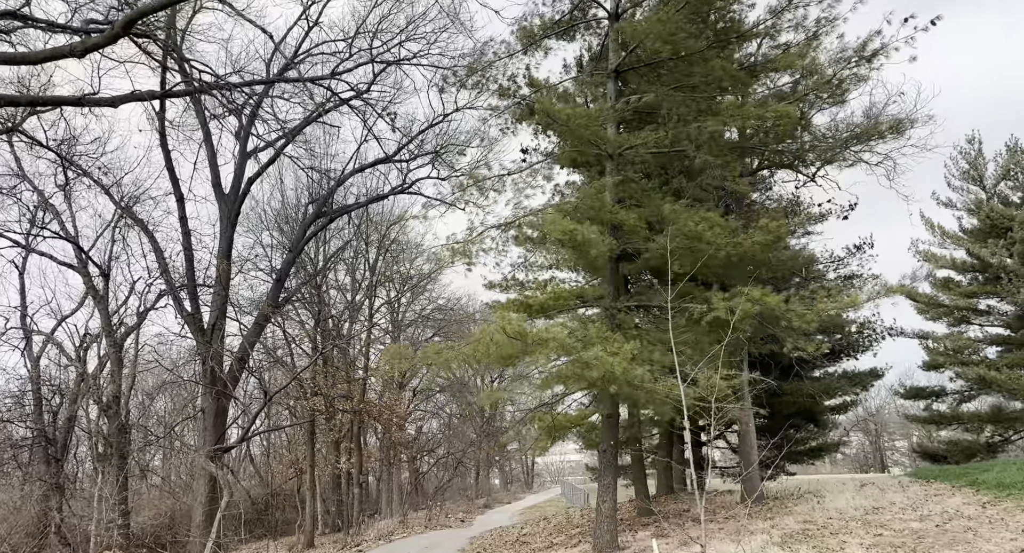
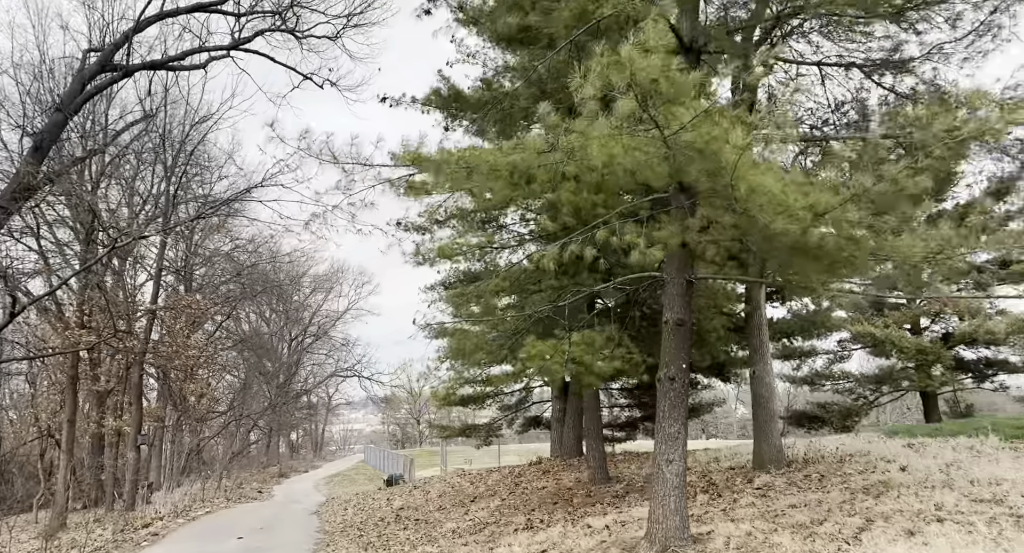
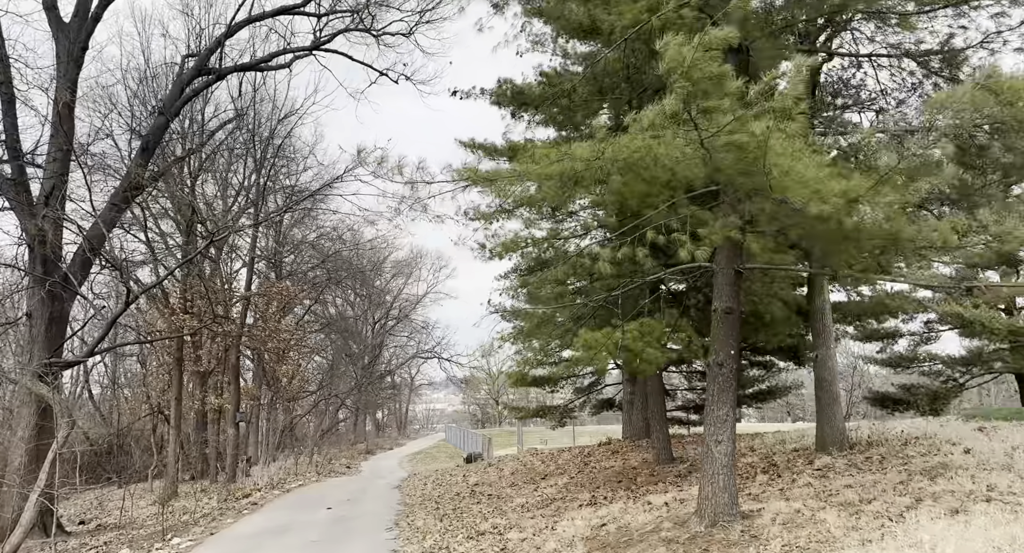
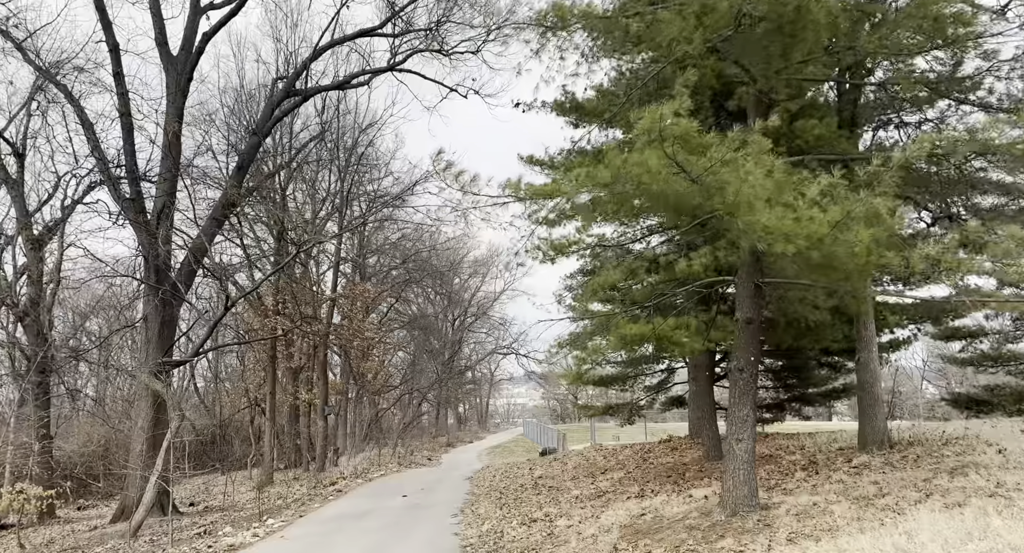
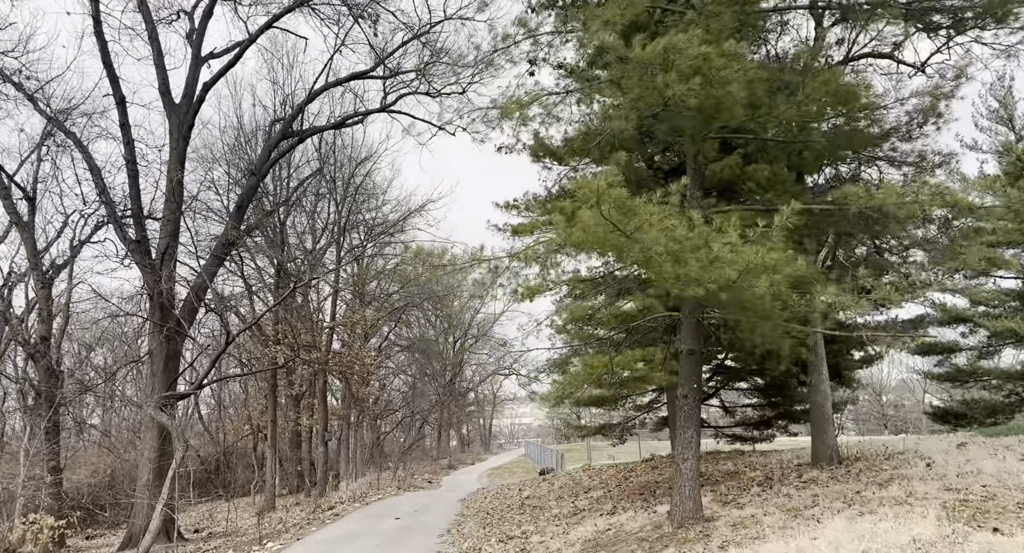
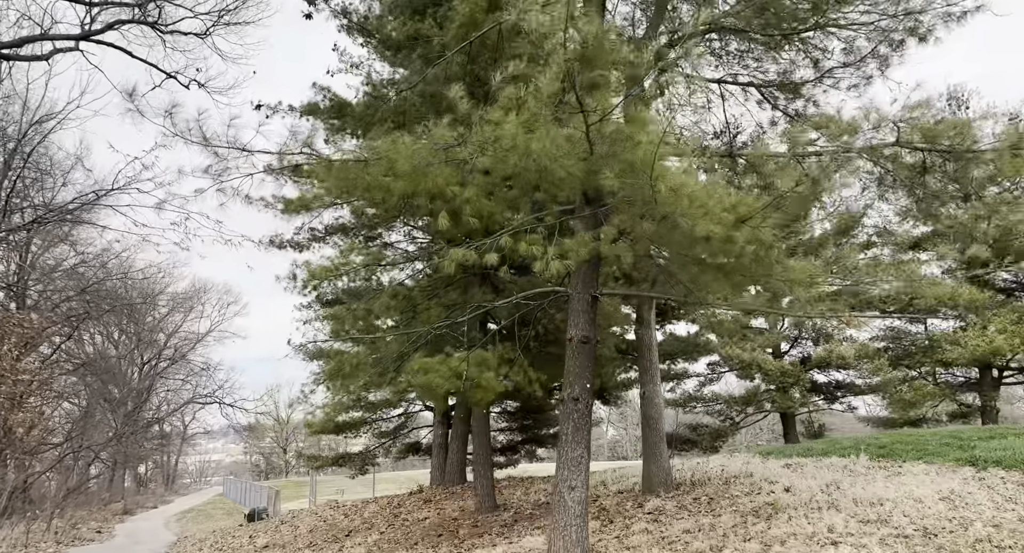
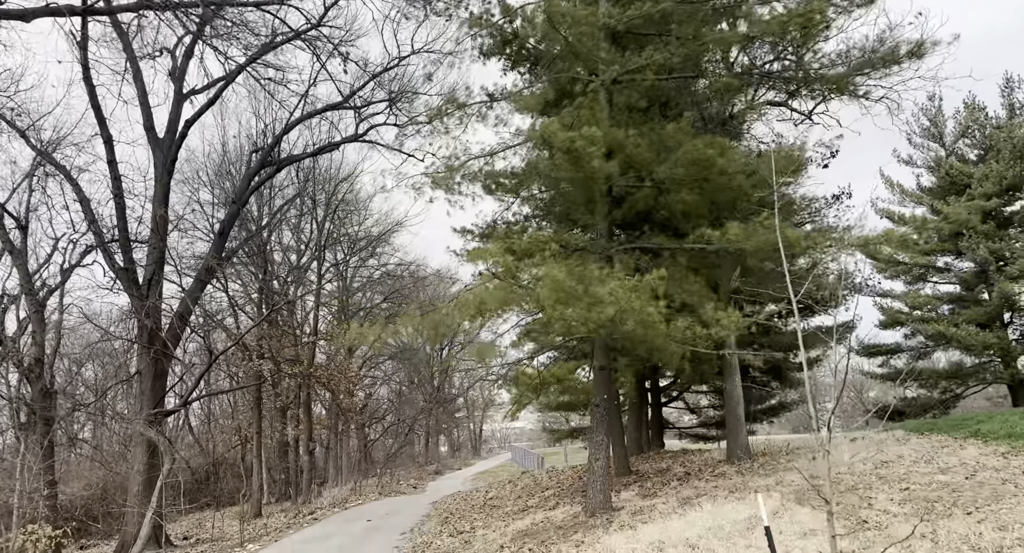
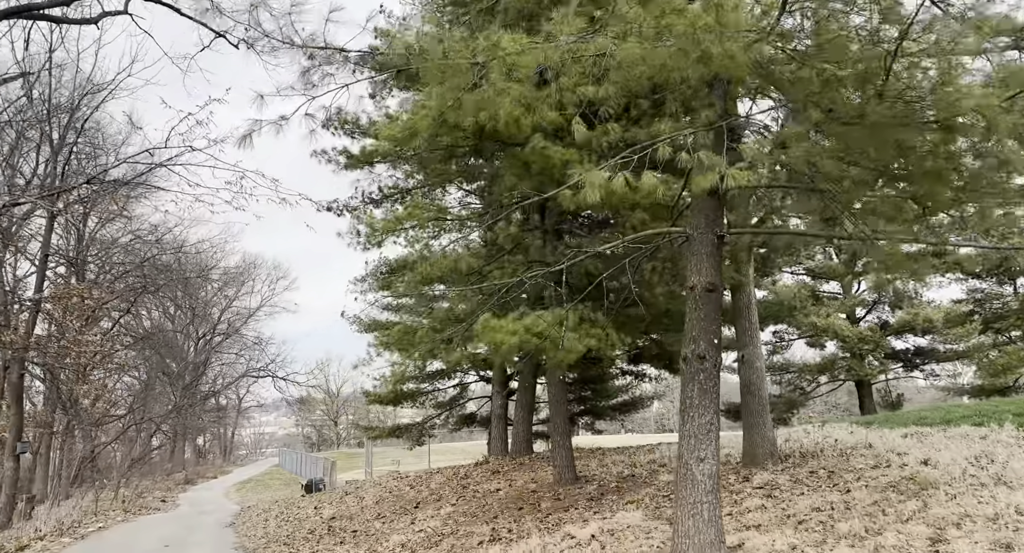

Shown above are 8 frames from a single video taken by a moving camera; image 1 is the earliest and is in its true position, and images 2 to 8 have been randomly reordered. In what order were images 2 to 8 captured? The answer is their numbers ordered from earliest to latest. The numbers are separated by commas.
7, 5, 4, 3, 2, 6, 8
